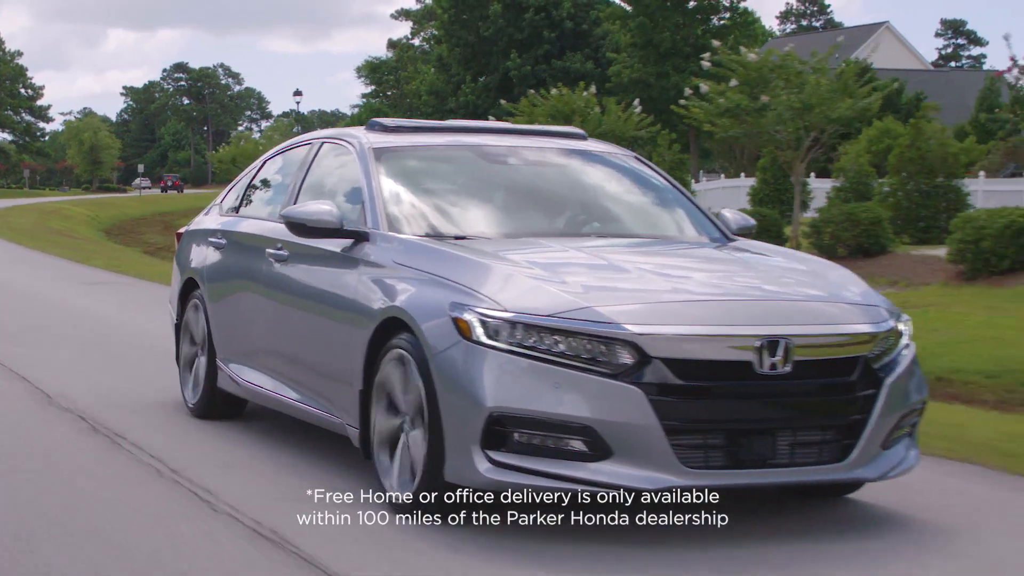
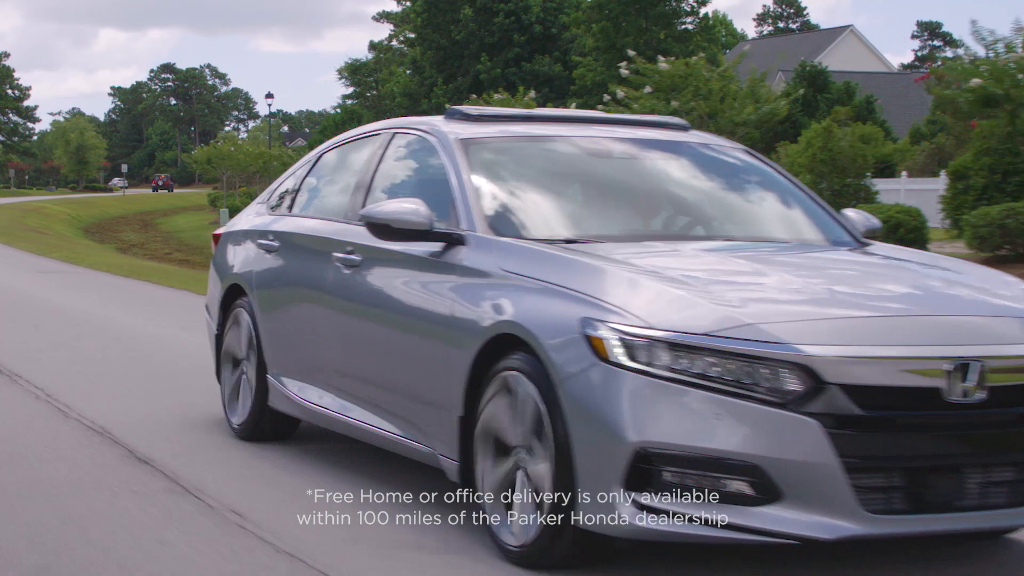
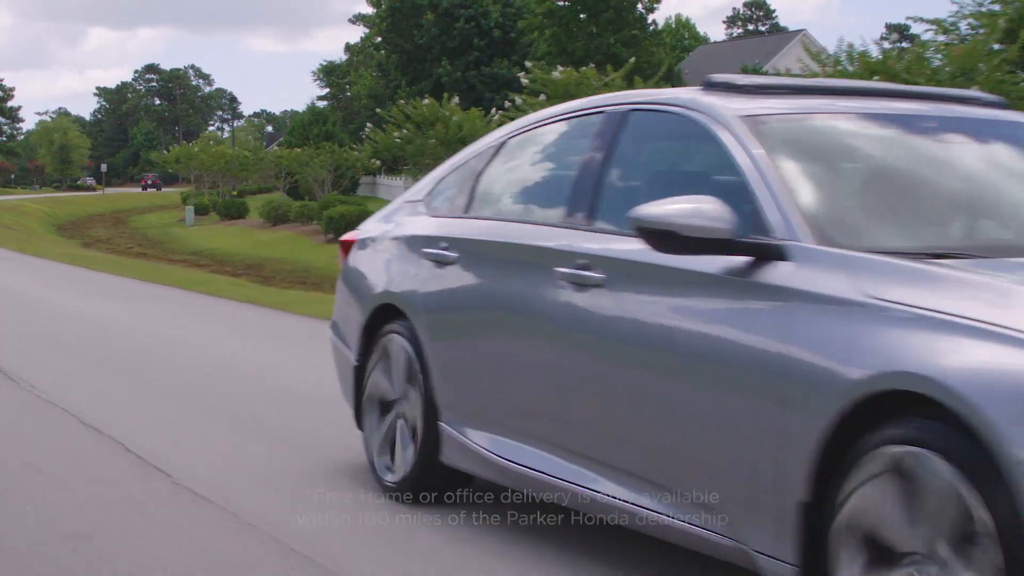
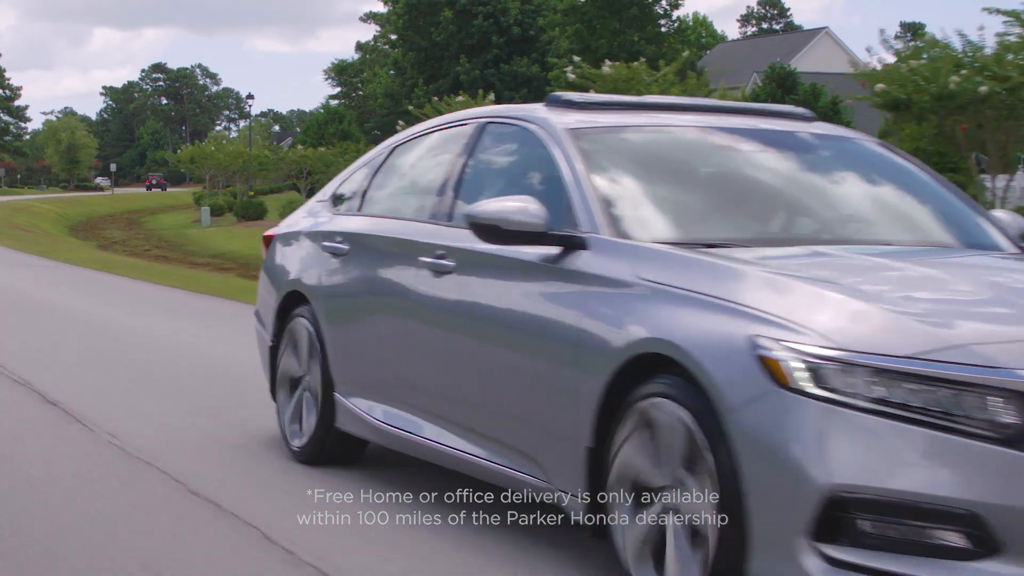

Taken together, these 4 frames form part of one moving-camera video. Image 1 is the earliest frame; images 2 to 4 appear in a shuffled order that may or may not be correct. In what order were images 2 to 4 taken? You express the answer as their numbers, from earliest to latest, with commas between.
2, 4, 3
